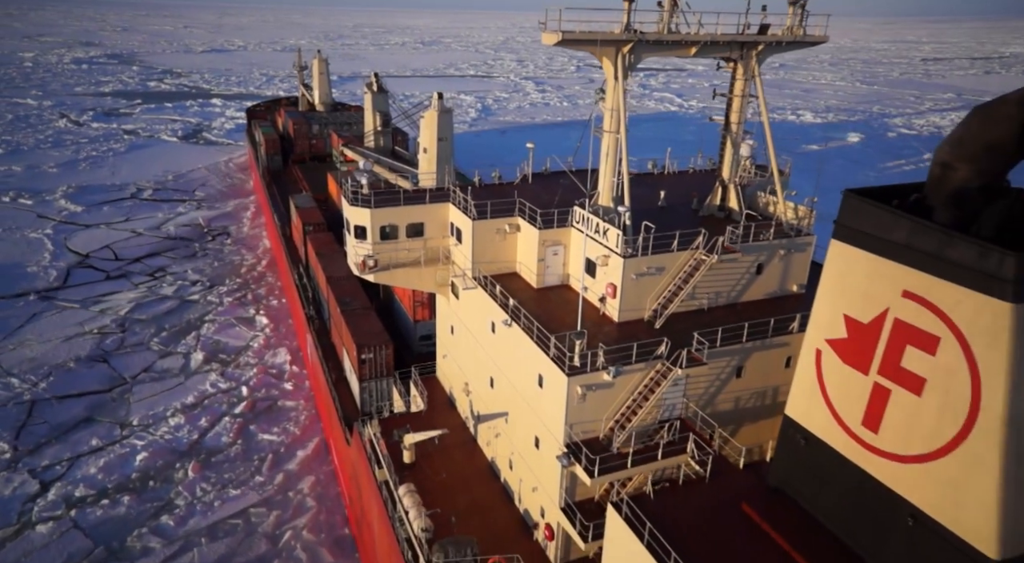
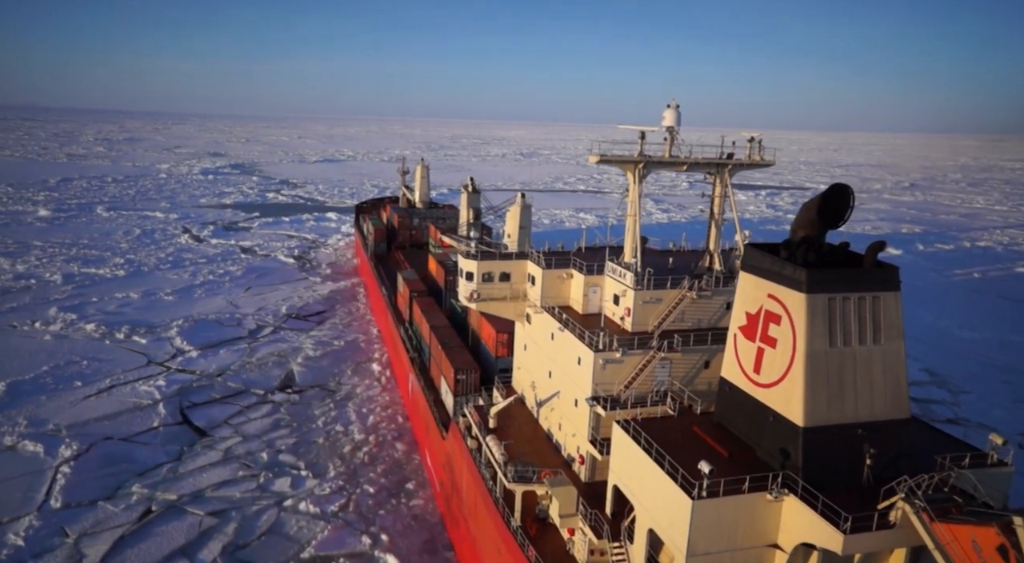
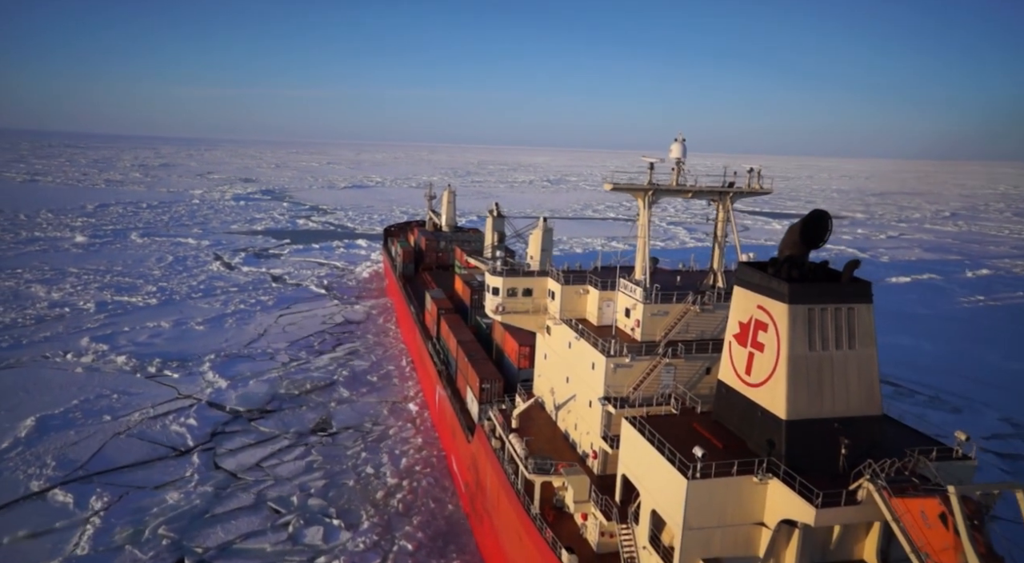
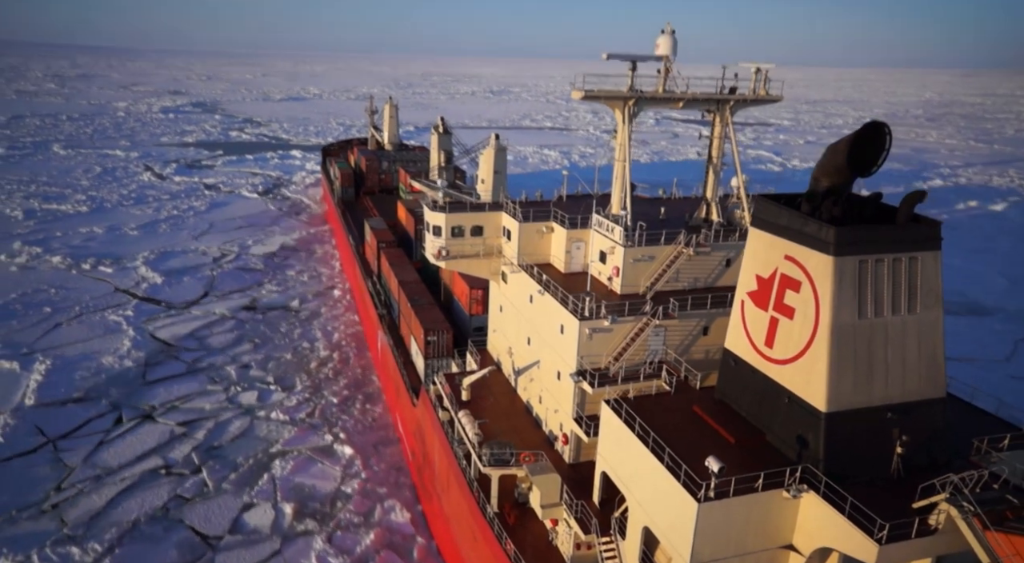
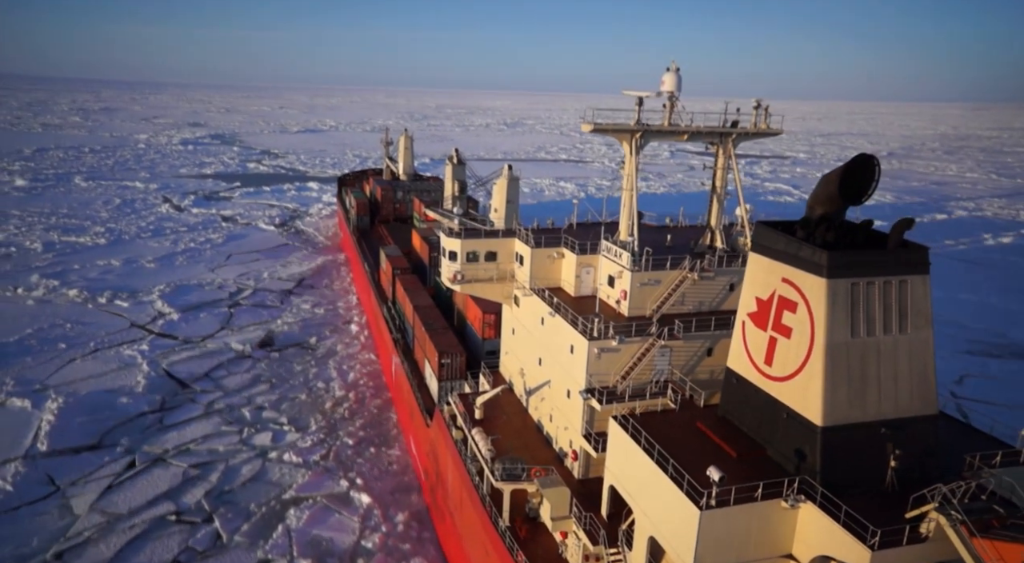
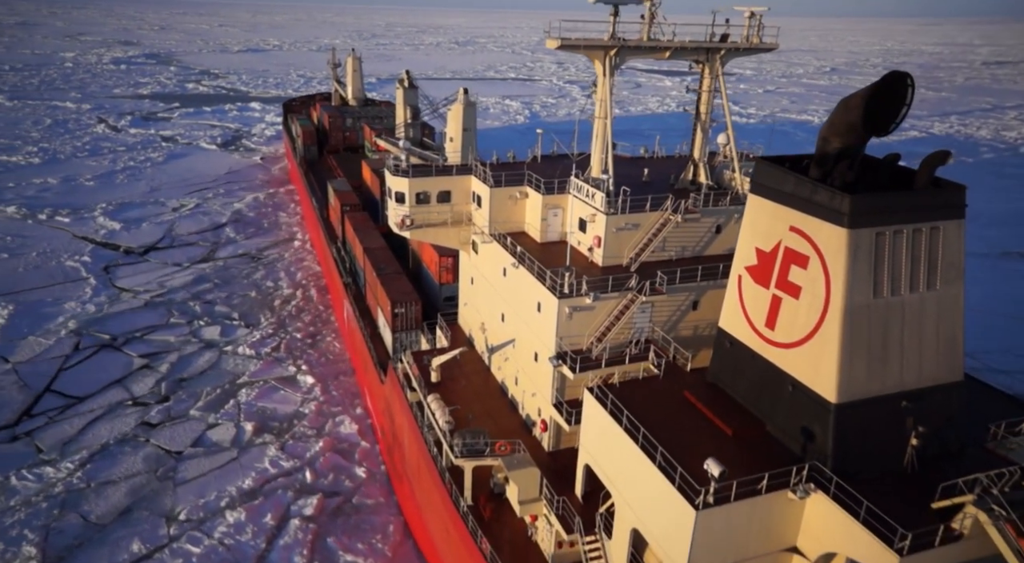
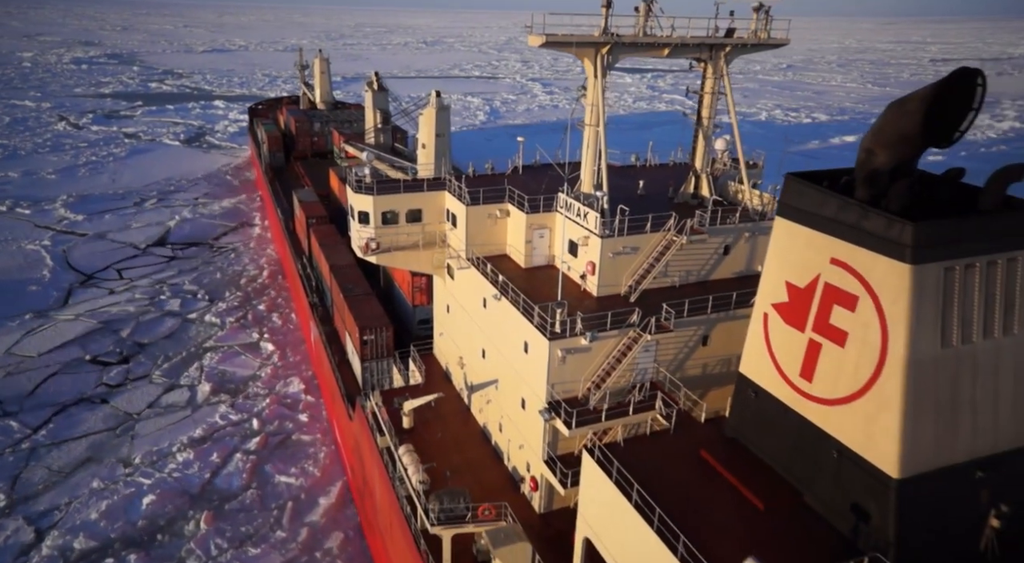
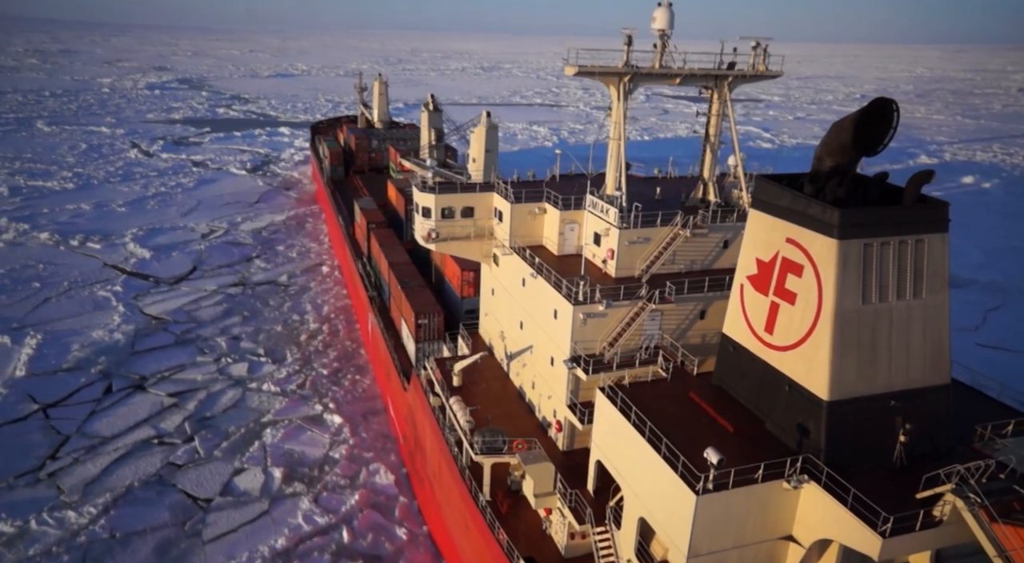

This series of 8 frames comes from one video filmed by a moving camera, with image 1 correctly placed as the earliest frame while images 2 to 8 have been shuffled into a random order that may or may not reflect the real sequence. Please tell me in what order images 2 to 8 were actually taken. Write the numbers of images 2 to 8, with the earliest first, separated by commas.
7, 6, 8, 4, 5, 2, 3
